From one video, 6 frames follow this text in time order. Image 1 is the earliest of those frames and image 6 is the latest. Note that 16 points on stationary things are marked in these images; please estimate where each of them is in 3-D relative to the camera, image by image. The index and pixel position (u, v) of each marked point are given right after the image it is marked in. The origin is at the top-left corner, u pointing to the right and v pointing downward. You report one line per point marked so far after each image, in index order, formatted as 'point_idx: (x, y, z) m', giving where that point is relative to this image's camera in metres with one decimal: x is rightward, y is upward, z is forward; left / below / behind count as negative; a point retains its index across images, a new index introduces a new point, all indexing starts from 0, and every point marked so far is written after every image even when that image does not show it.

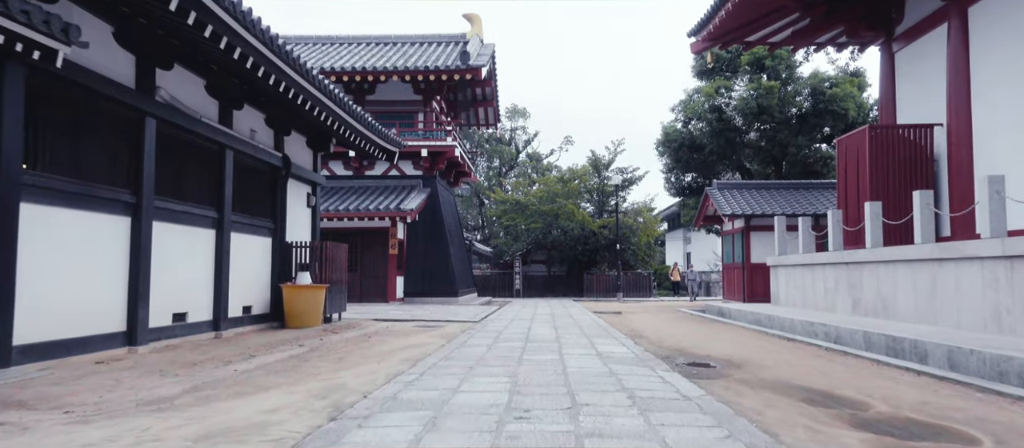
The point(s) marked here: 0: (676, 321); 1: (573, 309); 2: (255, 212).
0: (+3.4, -2.0, +12.5) m
1: (+1.7, -2.4, +16.8) m
2: (-4.1, +0.2, +9.5) m
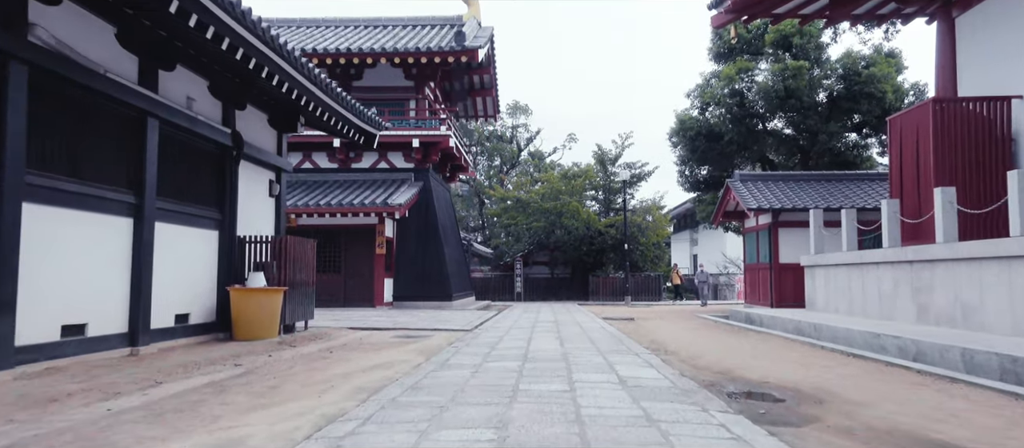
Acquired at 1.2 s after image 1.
0: (+3.4, -1.9, +10.7) m
1: (+1.7, -2.3, +15.0) m
2: (-4.1, +0.3, +7.8) m
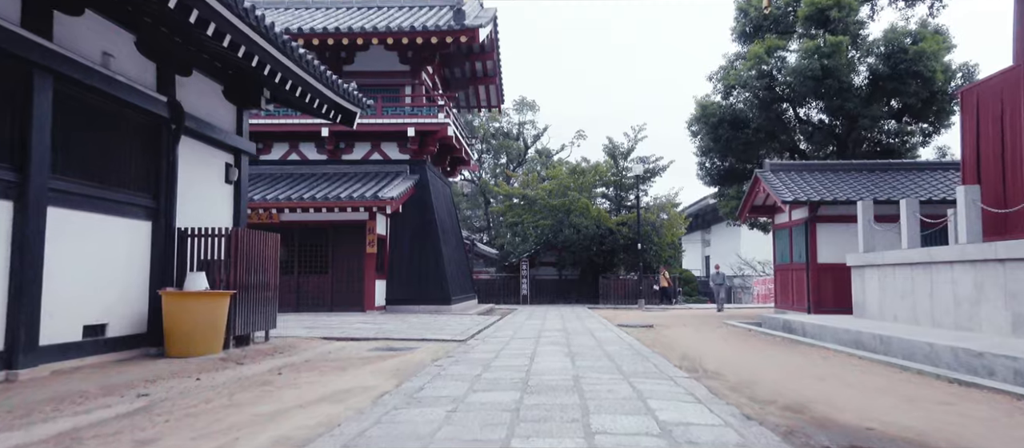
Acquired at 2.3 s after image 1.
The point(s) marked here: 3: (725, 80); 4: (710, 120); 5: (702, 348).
0: (+3.4, -1.8, +9.1) m
1: (+1.8, -2.2, +13.4) m
2: (-4.1, +0.5, +6.2) m
3: (+5.7, +3.9, +16.1) m
4: (+5.4, +2.8, +16.2) m
5: (+2.6, -1.7, +8.1) m
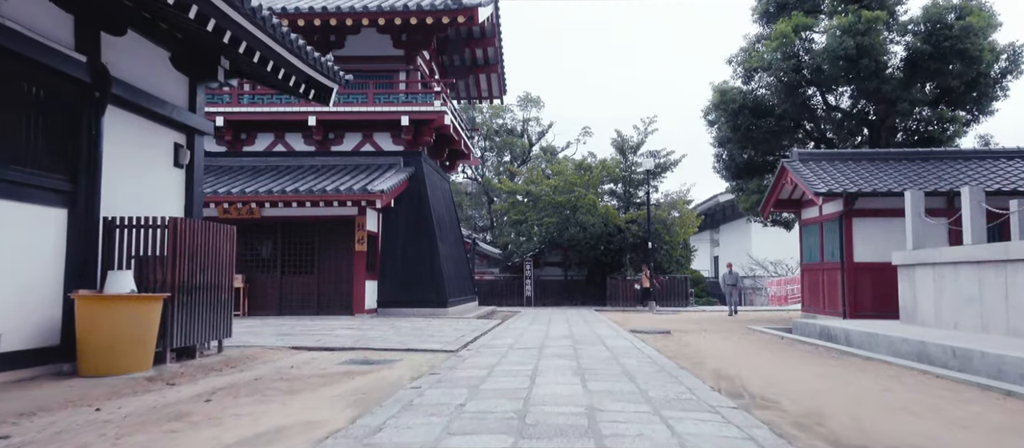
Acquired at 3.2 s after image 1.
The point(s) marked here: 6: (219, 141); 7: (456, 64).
0: (+3.4, -1.7, +7.8) m
1: (+1.8, -2.1, +12.1) m
2: (-4.2, +0.6, +5.0) m
3: (+5.8, +4.0, +14.8) m
4: (+5.4, +2.9, +14.8) m
5: (+2.5, -1.6, +6.8) m
6: (-7.8, +2.2, +15.9) m
7: (-1.8, +5.2, +19.3) m
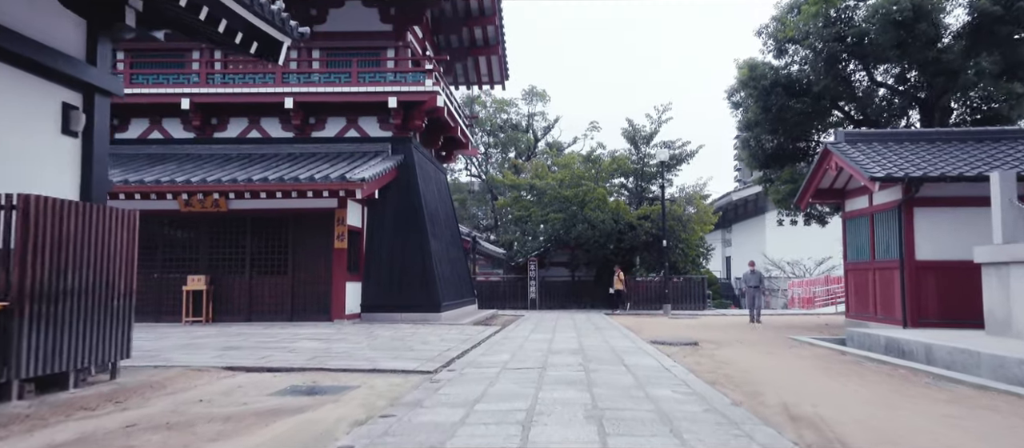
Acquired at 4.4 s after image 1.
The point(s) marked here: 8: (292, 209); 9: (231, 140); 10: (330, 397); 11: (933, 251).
0: (+3.4, -1.5, +6.0) m
1: (+1.8, -1.9, +10.4) m
2: (-4.3, +0.7, +3.4) m
3: (+5.8, +4.1, +13.1) m
4: (+5.4, +3.0, +13.1) m
5: (+2.5, -1.4, +5.0) m
6: (-7.8, +2.3, +14.3) m
7: (-1.7, +5.3, +17.6) m
8: (-4.6, +0.3, +12.4) m
9: (-6.7, +2.0, +14.3) m
10: (-1.5, -1.4, +5.0) m
11: (+6.7, -0.4, +9.6) m
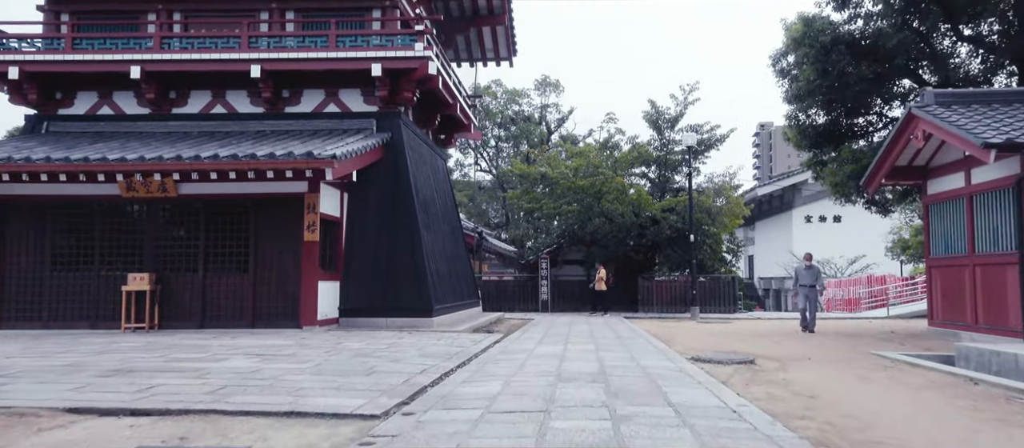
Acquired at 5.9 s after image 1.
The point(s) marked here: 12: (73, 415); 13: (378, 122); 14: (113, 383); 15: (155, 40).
0: (+3.3, -1.3, +3.8) m
1: (+1.8, -1.7, +8.2) m
2: (-4.4, +0.9, +1.3) m
3: (+5.9, +4.3, +10.8) m
4: (+5.5, +3.3, +10.8) m
5: (+2.3, -1.2, +2.8) m
6: (-7.6, +2.5, +12.3) m
7: (-1.5, +5.5, +15.6) m
8: (-4.5, +0.5, +10.4) m
9: (-6.6, +2.2, +12.4) m
10: (-1.6, -1.2, +2.9) m
11: (+6.7, -0.2, +7.3) m
12: (-2.9, -1.3, +4.0) m
13: (-2.7, +2.1, +12.2) m
14: (-3.3, -1.3, +5.0) m
15: (-7.0, +3.6, +11.8) m
